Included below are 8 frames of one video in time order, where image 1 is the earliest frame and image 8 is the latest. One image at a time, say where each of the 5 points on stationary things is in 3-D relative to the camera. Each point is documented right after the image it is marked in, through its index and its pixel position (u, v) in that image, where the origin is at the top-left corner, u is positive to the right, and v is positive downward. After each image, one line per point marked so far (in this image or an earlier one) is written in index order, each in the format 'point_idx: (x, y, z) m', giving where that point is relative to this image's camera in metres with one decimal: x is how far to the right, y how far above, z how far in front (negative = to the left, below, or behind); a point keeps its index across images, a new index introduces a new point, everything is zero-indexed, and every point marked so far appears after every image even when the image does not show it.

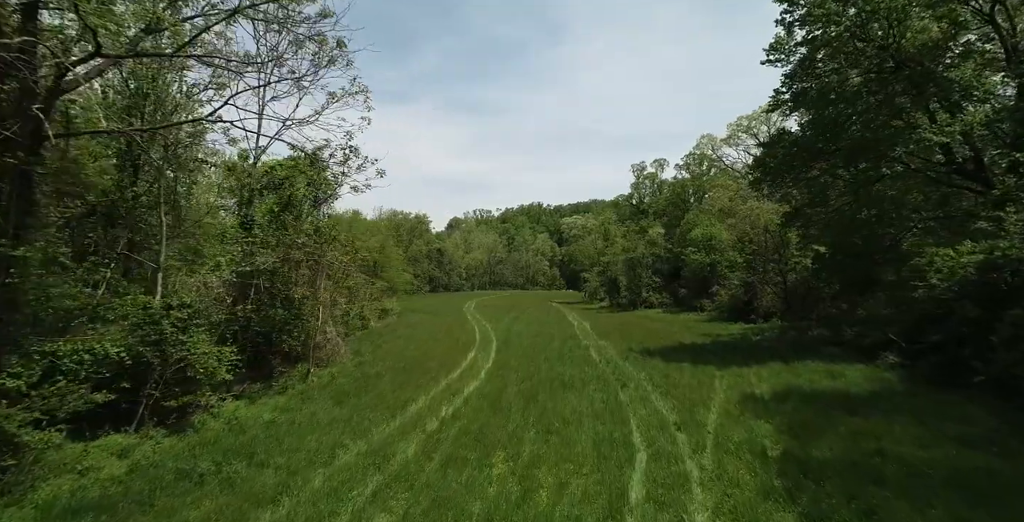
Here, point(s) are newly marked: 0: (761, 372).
0: (+8.9, -3.9, +18.7) m
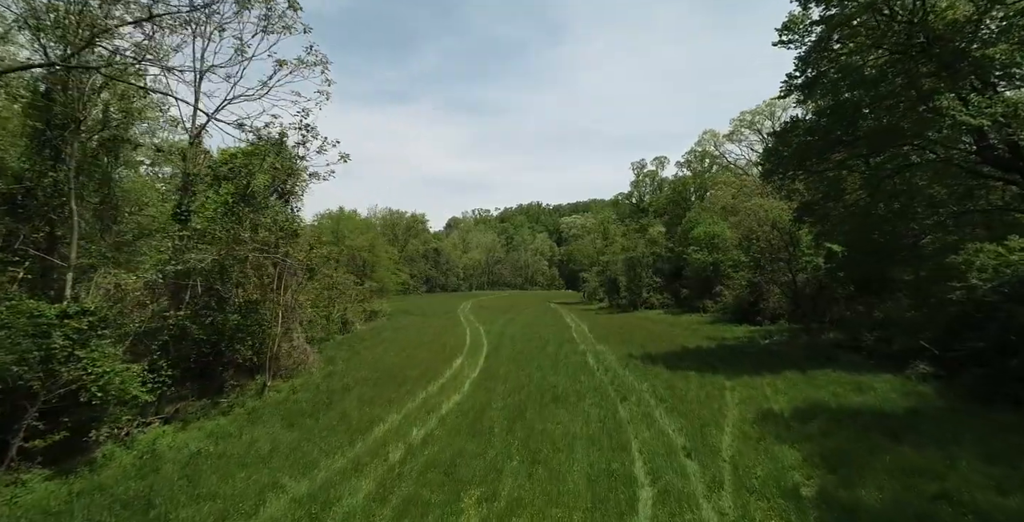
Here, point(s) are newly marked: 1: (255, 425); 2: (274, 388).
0: (+8.5, -3.9, +16.9) m
1: (-5.2, -3.3, +10.8) m
2: (-6.3, -3.4, +14.1) m
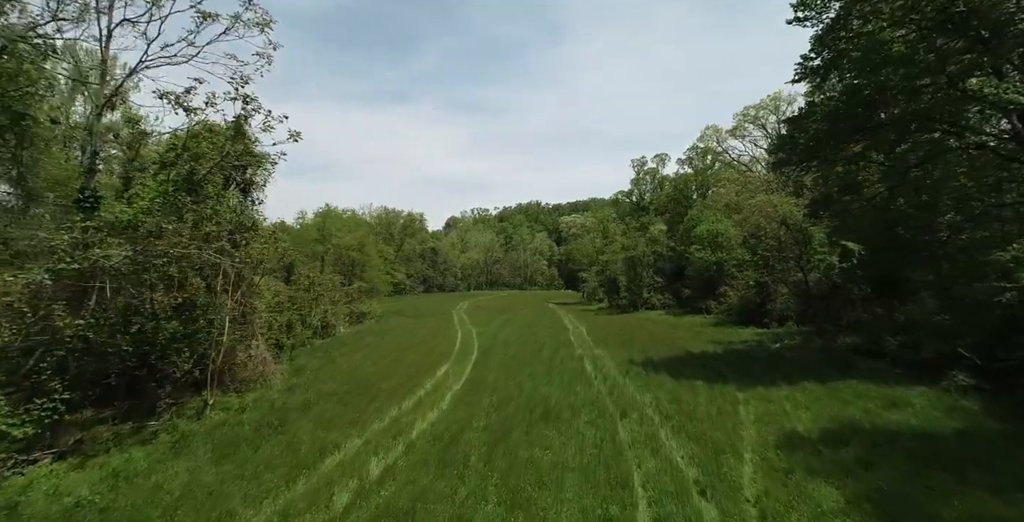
0: (+8.1, -3.8, +15.0) m
1: (-5.6, -3.3, +8.9) m
2: (-6.7, -3.4, +12.3) m
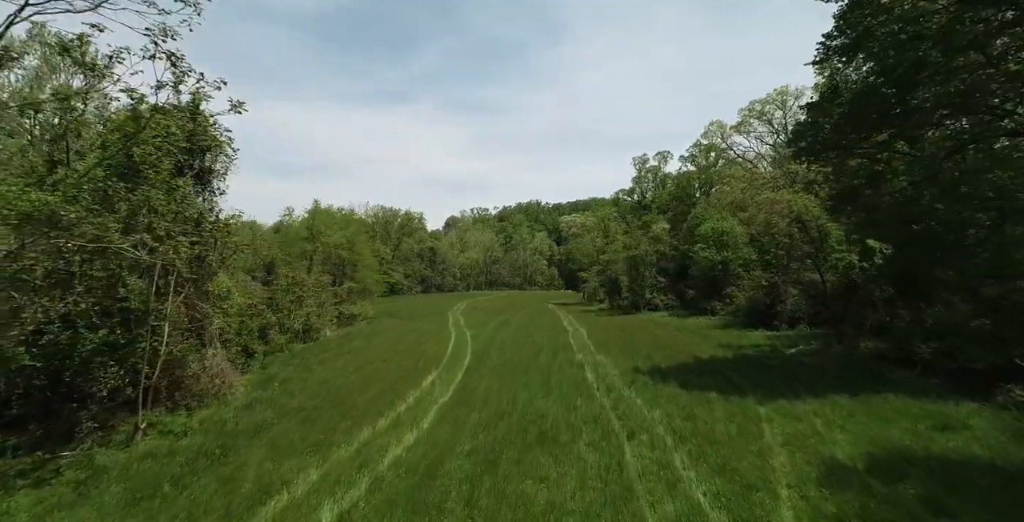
0: (+7.9, -3.7, +13.2) m
1: (-5.8, -3.2, +7.1) m
2: (-6.9, -3.3, +10.5) m
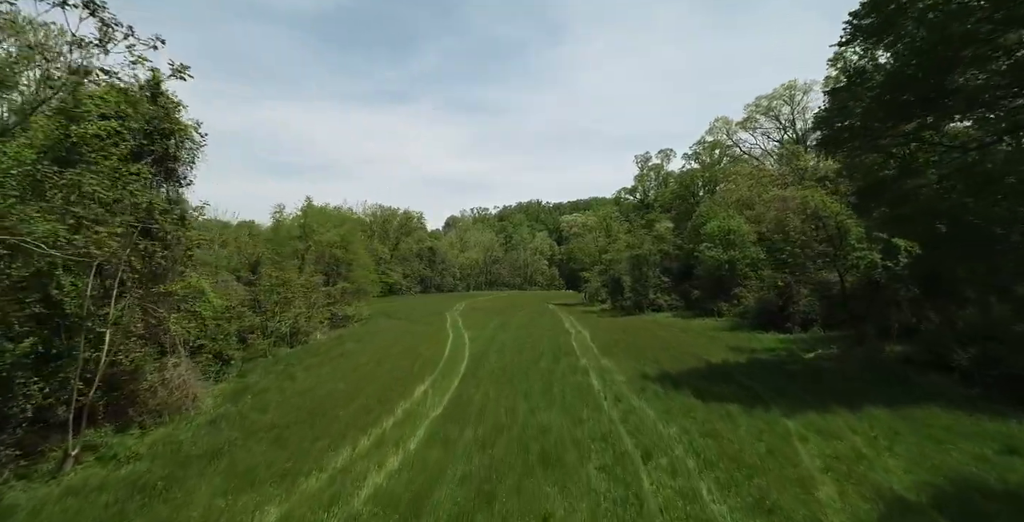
0: (+7.9, -3.7, +11.8) m
1: (-5.8, -3.2, +5.6) m
2: (-6.9, -3.3, +9.0) m
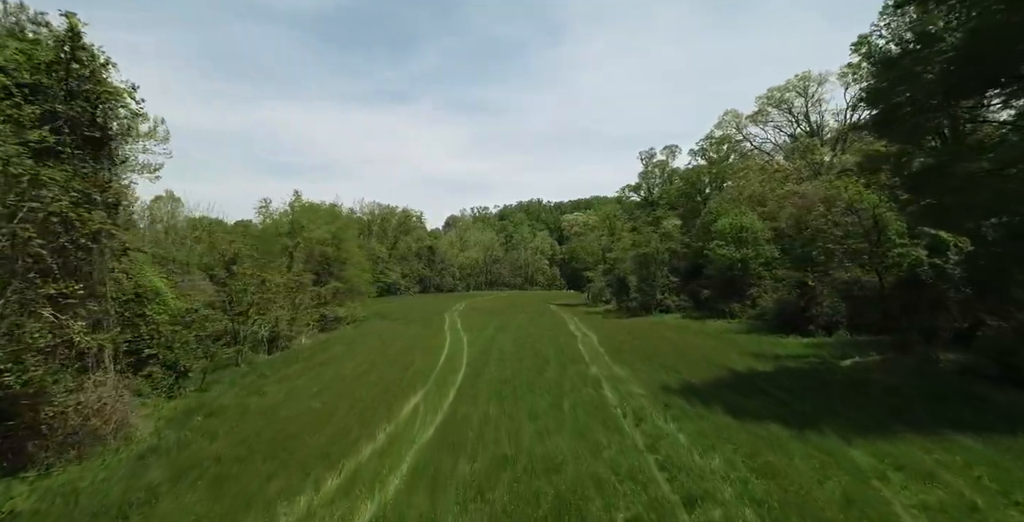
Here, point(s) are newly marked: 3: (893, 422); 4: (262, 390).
0: (+8.0, -3.6, +9.4) m
1: (-5.7, -3.1, +3.3) m
2: (-6.8, -3.2, +6.7) m
3: (+8.8, -3.7, +12.1) m
4: (-7.1, -3.7, +15.0) m
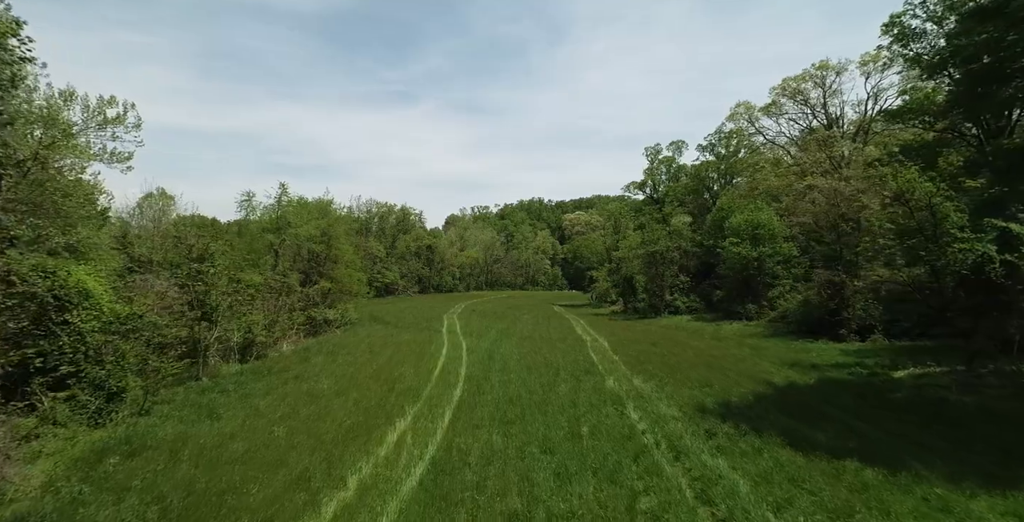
0: (+8.2, -3.5, +6.8) m
1: (-5.5, -3.0, +0.7) m
2: (-6.7, -3.1, +4.0) m
3: (+8.9, -3.6, +9.5) m
4: (-6.9, -3.6, +12.4) m
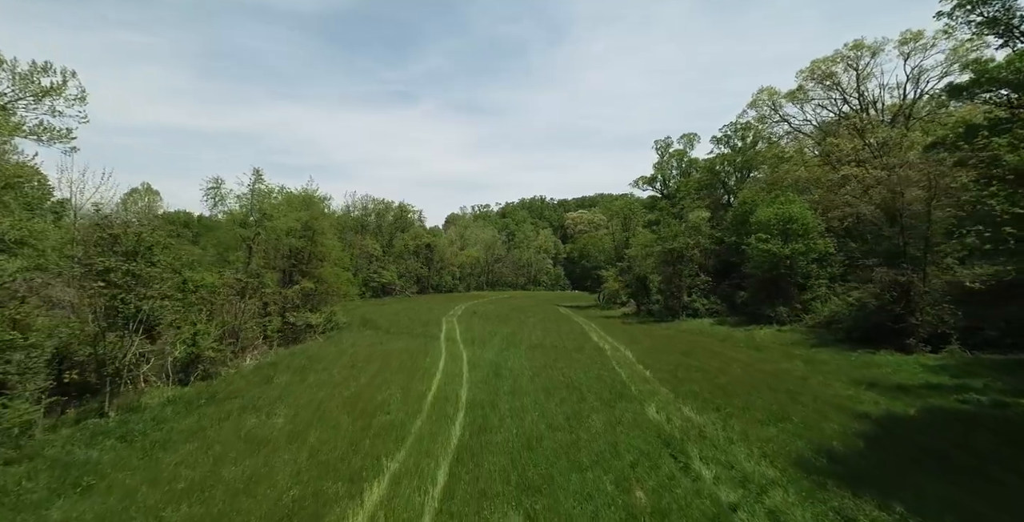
0: (+8.6, -3.3, +2.6) m
1: (-5.1, -2.8, -3.5) m
2: (-6.3, -2.9, -0.2) m
3: (+9.3, -3.5, +5.3) m
4: (-6.5, -3.4, +8.2) m
